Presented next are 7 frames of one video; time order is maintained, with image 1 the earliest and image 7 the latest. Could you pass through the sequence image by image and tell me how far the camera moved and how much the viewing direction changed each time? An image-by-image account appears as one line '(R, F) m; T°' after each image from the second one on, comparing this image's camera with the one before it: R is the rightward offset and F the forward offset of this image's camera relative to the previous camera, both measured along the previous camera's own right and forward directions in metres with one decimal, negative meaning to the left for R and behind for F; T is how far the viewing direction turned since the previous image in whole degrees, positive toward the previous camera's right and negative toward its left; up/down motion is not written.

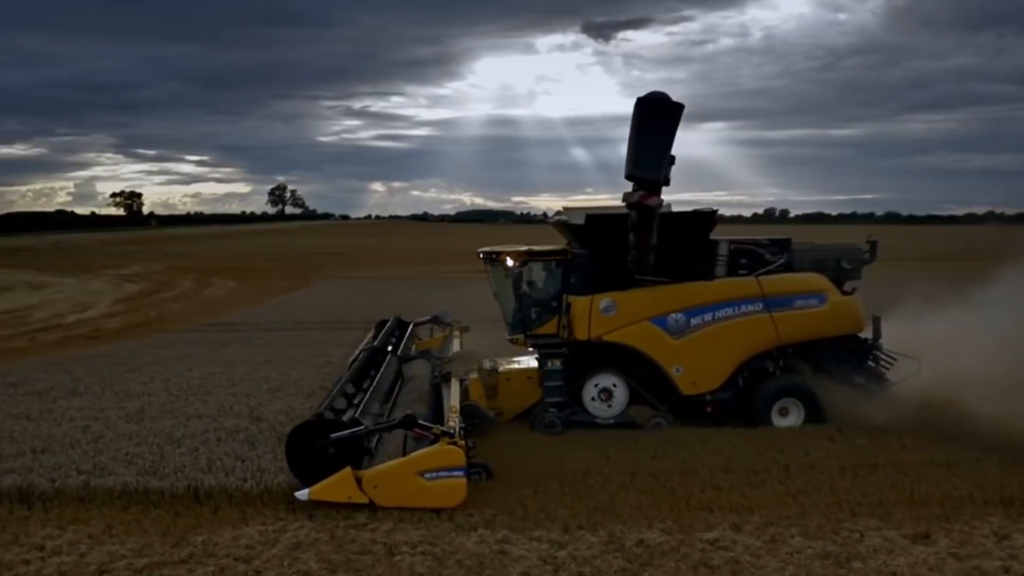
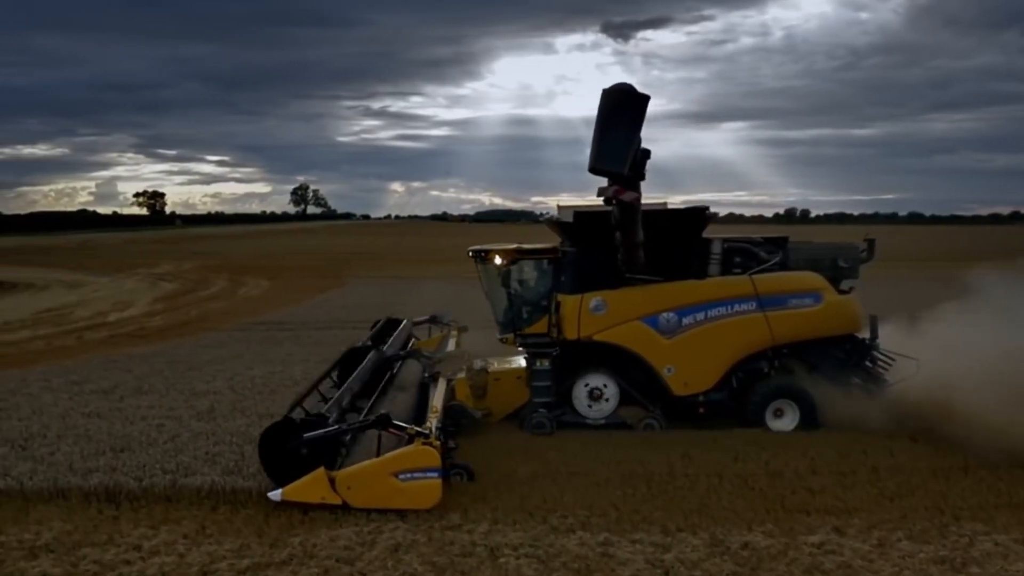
(-0.6, +0.1) m; -1°
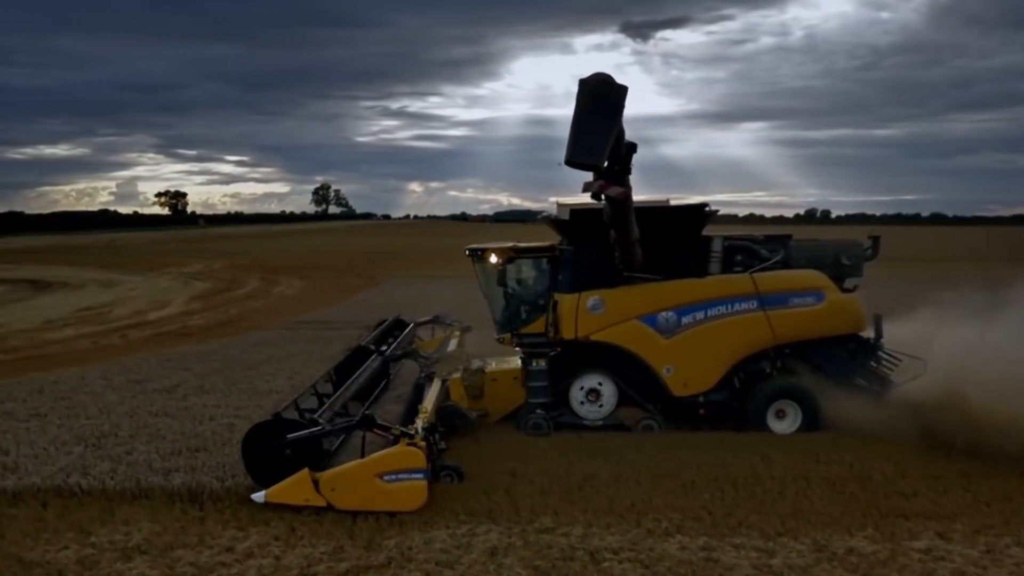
(-0.5, +0.2) m; -1°
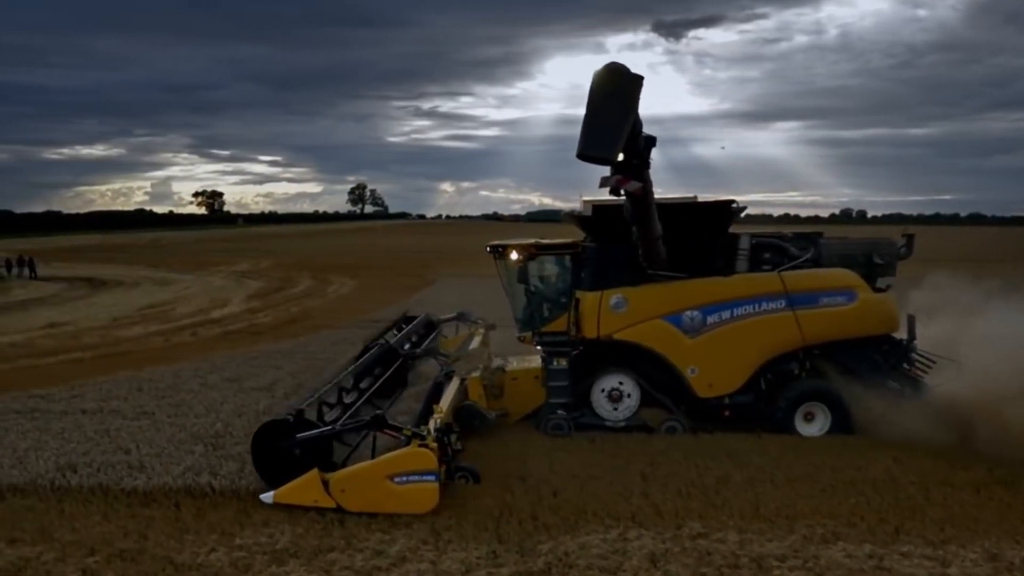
(-0.8, +0.2) m; -1°
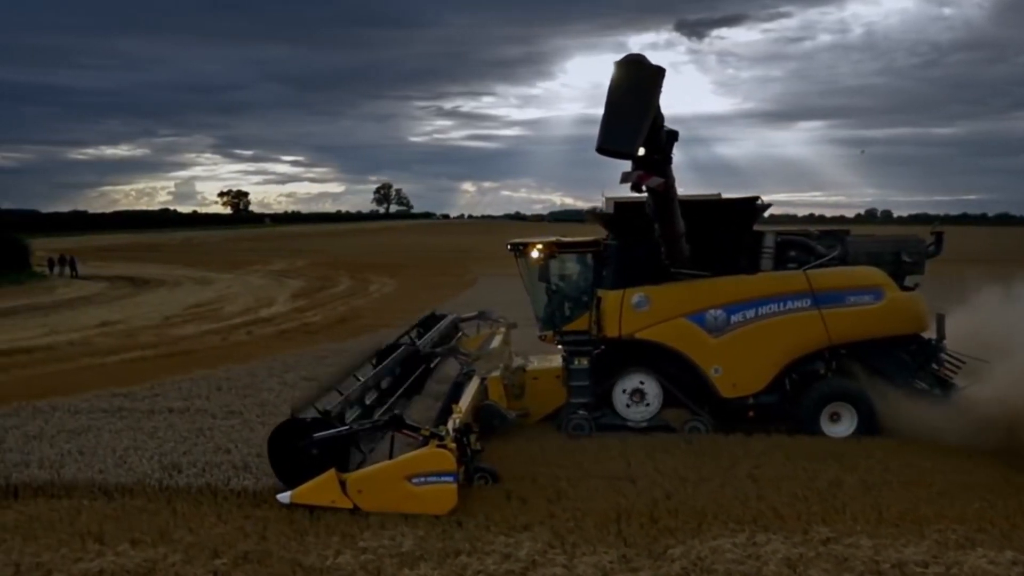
(-0.7, +0.2) m; -1°
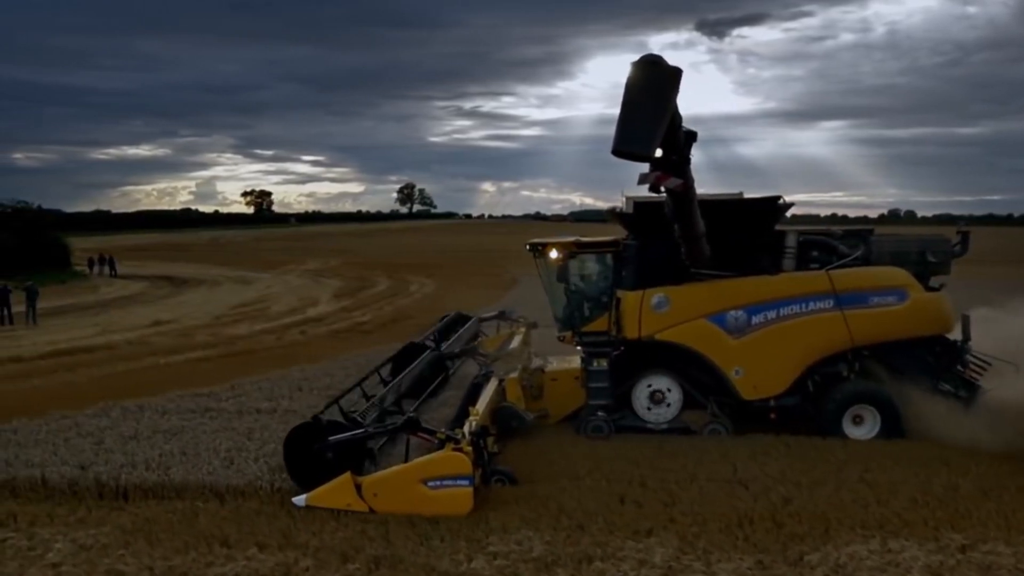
(-0.7, +0.1) m; -1°
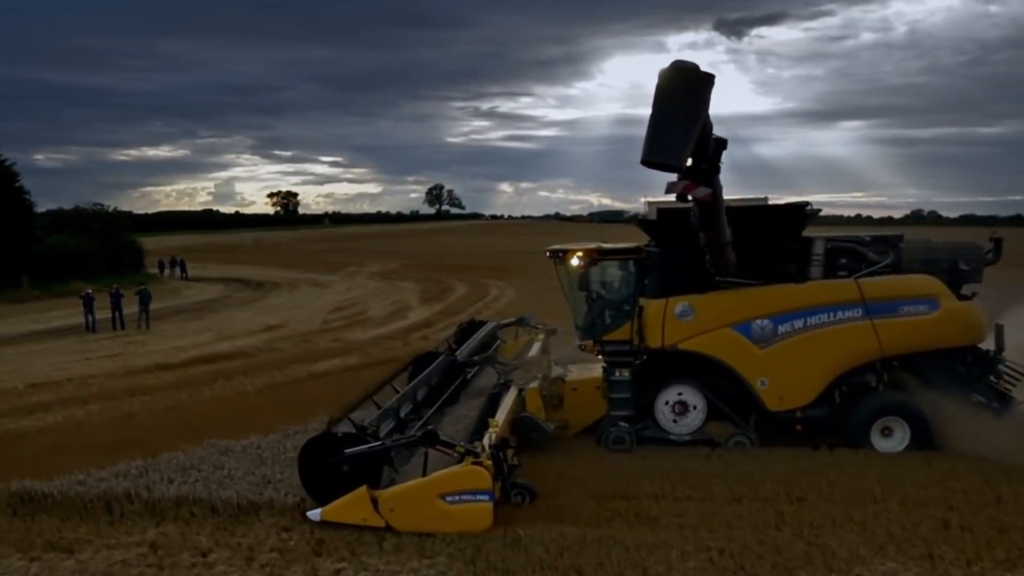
(-2.1, +0.4) m; -1°
